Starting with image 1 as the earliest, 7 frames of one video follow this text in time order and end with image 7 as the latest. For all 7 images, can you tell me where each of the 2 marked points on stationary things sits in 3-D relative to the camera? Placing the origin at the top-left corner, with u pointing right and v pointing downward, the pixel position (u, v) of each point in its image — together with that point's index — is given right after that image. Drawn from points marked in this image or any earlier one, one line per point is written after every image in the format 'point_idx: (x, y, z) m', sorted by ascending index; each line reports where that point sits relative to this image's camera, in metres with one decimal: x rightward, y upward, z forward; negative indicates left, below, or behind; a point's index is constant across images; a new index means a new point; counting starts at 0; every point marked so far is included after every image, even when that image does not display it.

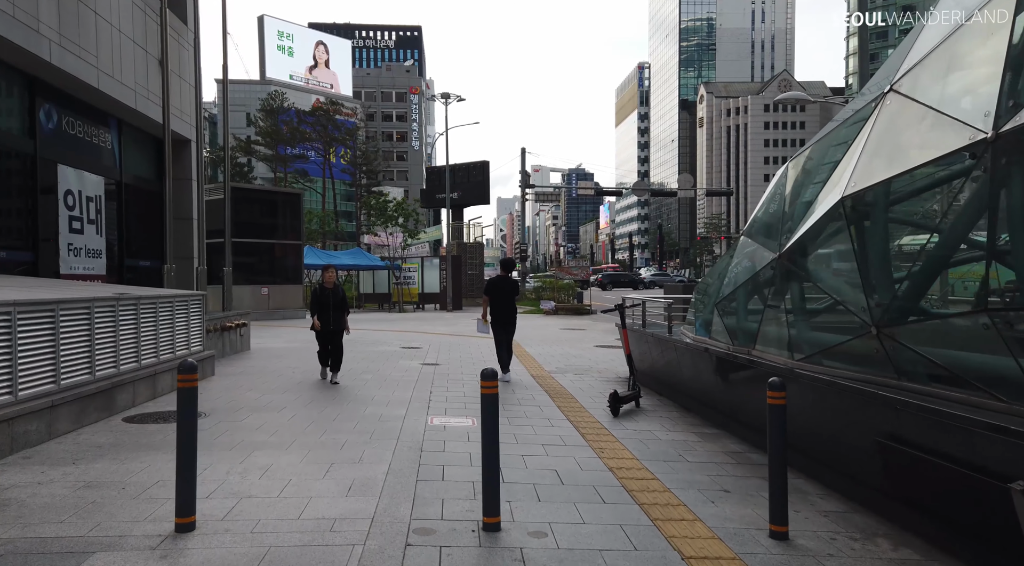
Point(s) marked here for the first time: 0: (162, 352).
0: (-4.0, -0.8, +8.0) m
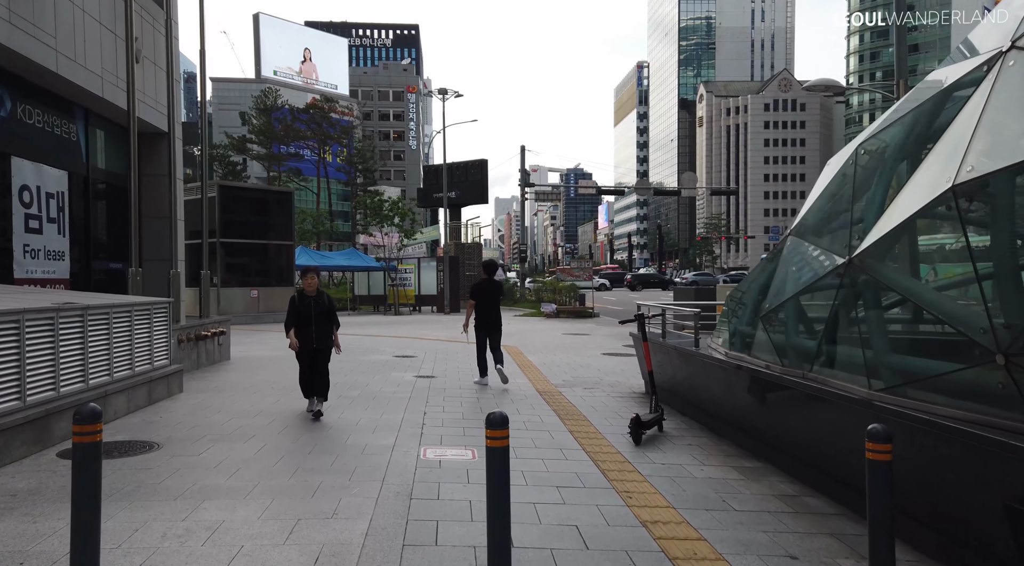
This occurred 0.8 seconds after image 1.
0: (-3.9, -0.9, +7.0) m
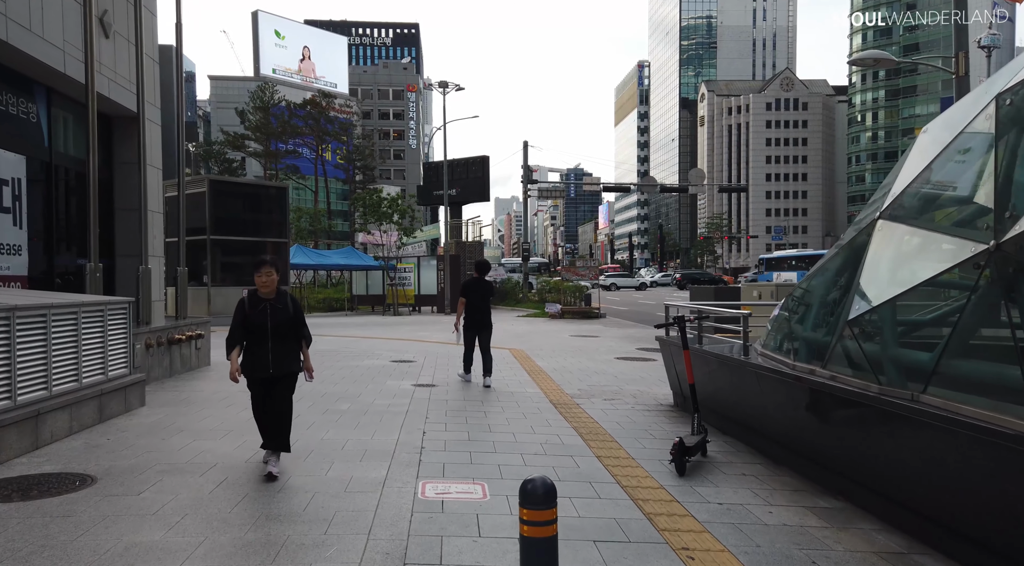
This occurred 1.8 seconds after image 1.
0: (-3.8, -0.8, +5.9) m
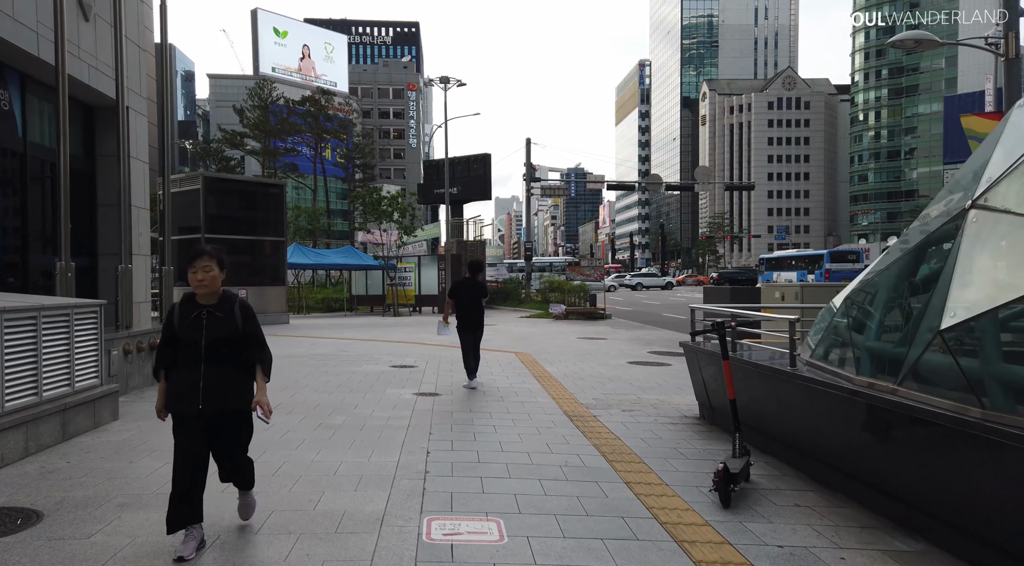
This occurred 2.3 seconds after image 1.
0: (-3.7, -0.8, +5.1) m
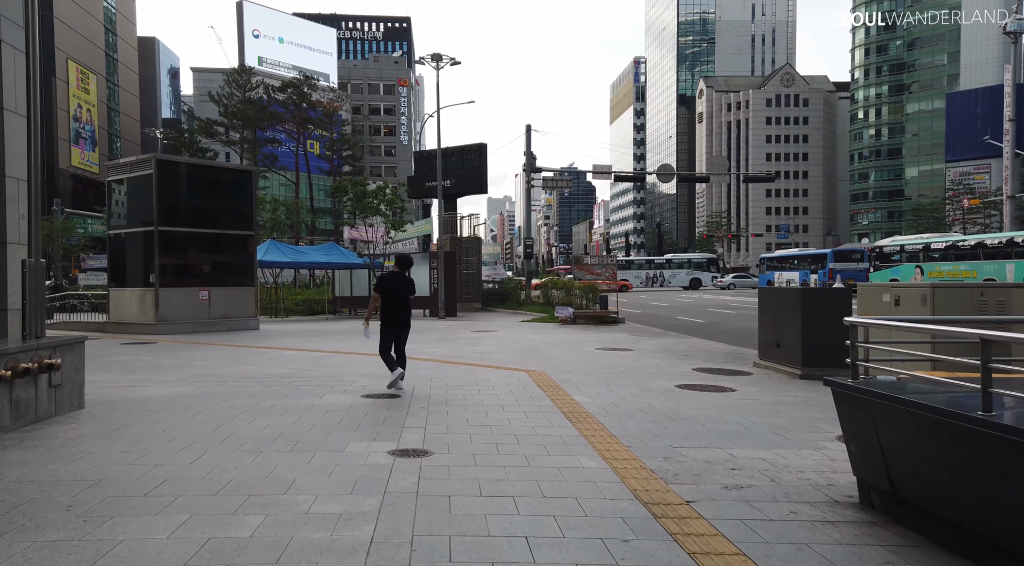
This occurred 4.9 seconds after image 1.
0: (-3.4, -0.8, +2.0) m
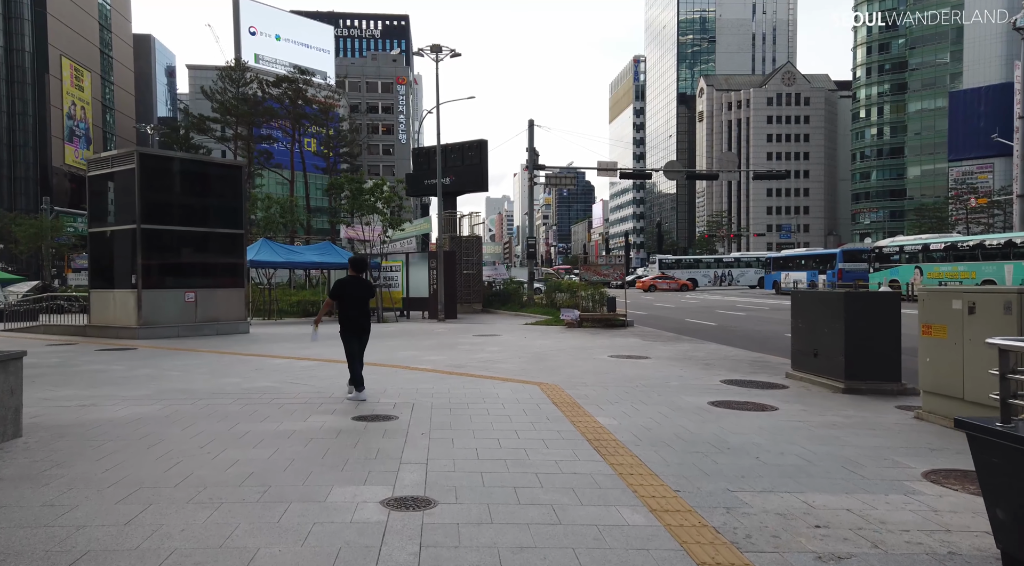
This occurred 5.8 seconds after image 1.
0: (-3.2, -0.9, +0.9) m
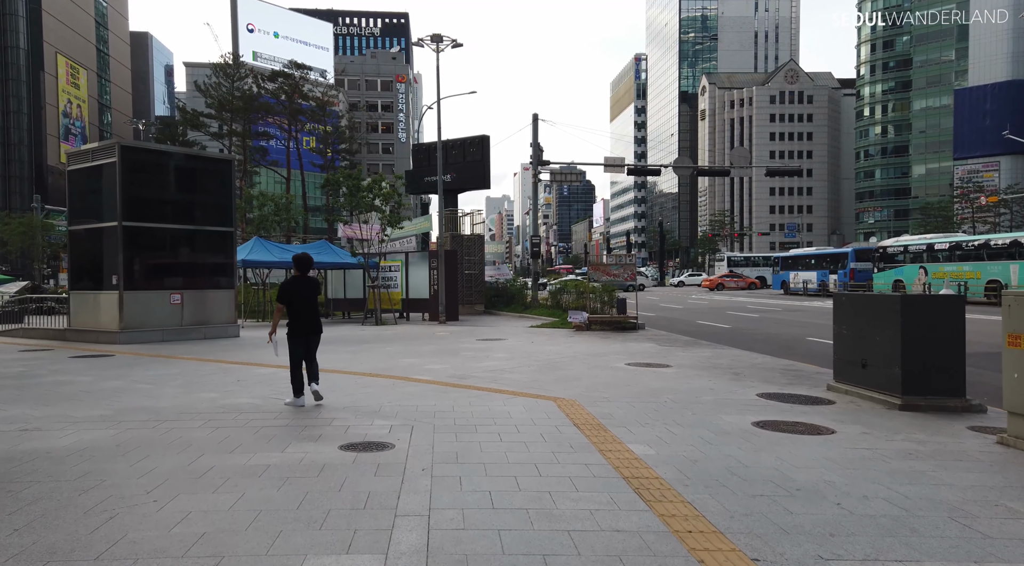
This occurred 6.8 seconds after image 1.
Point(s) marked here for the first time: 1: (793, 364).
0: (-3.1, -0.9, -0.3) m
1: (+5.2, -1.5, +13.1) m
